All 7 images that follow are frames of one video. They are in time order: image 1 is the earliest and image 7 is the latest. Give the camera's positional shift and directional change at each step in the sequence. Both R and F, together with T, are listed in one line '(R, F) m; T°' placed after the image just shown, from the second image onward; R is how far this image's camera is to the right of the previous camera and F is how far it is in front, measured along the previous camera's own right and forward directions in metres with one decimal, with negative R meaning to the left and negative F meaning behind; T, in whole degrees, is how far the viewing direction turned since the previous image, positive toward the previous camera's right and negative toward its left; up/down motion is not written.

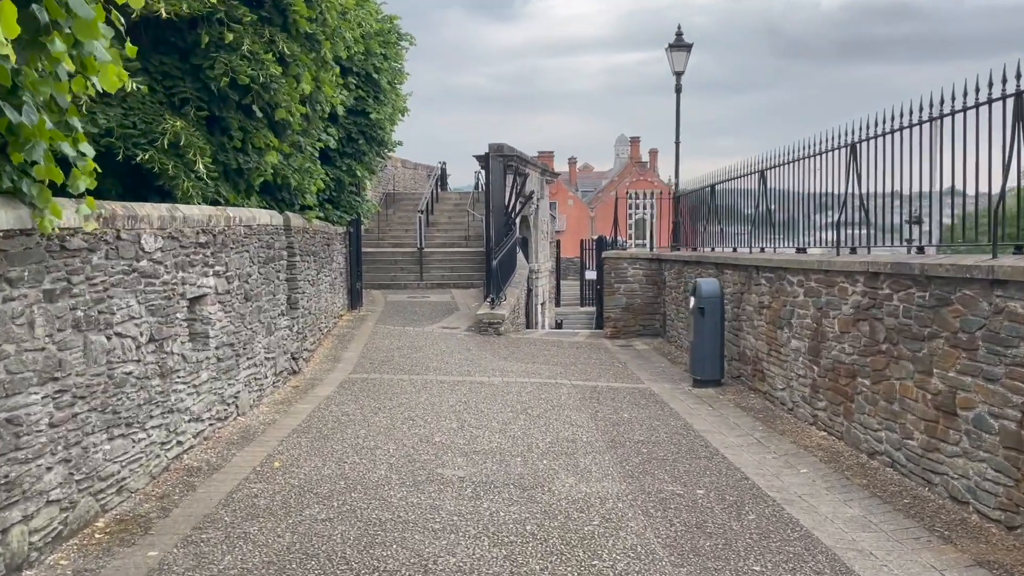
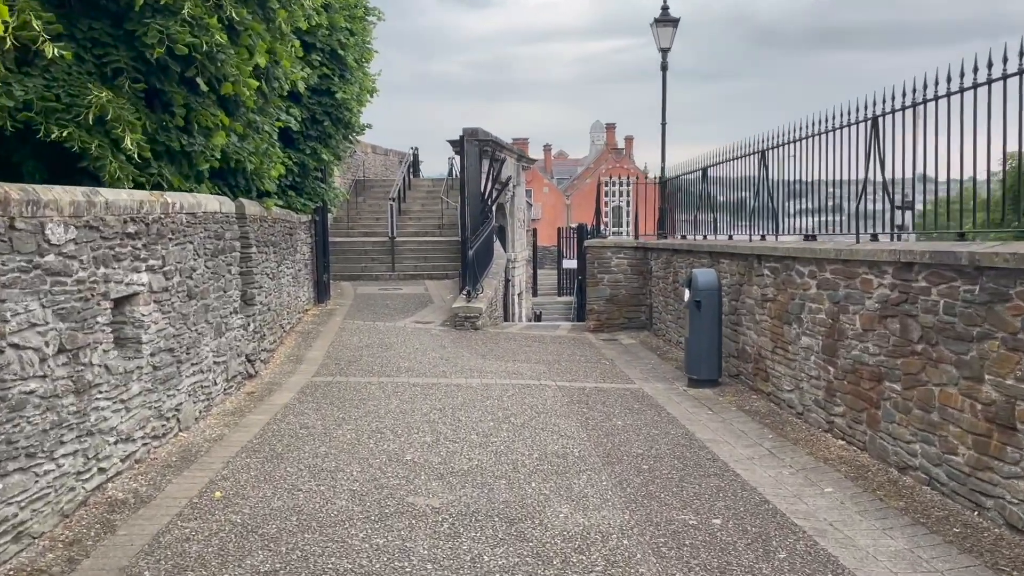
(0.0, +0.8) m; +2°
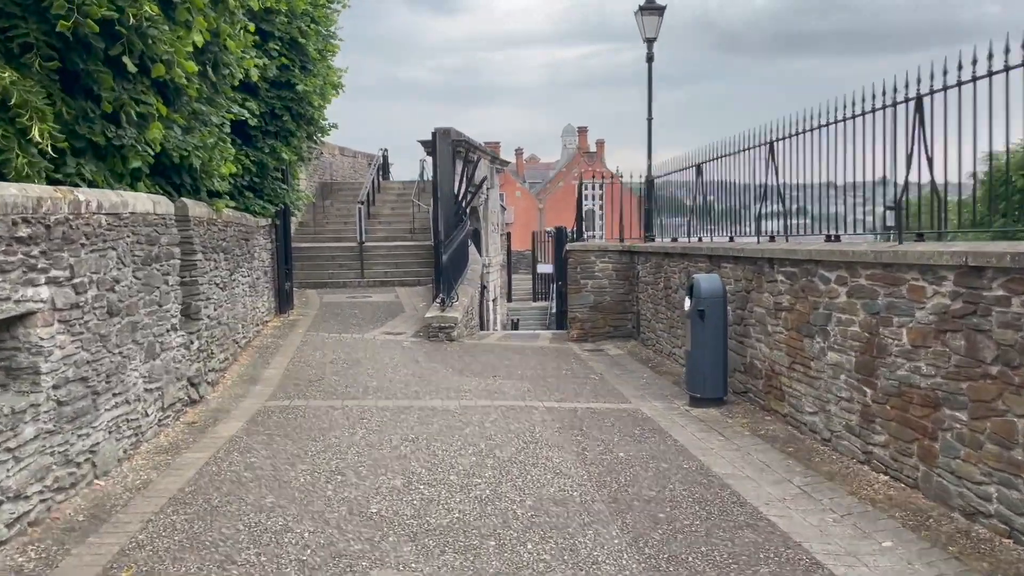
(-0.1, +0.9) m; +2°
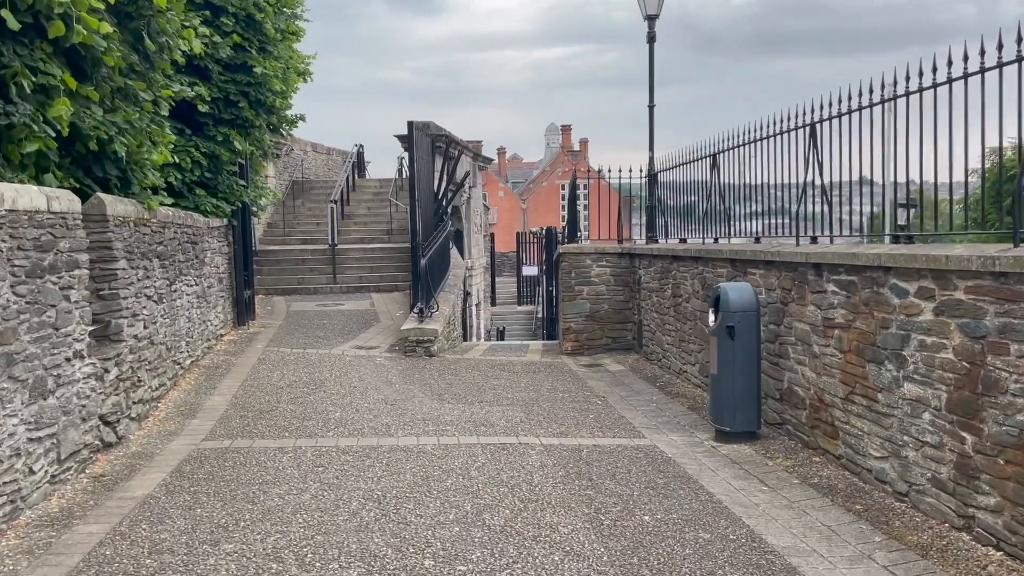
(-0.1, +1.3) m; +1°
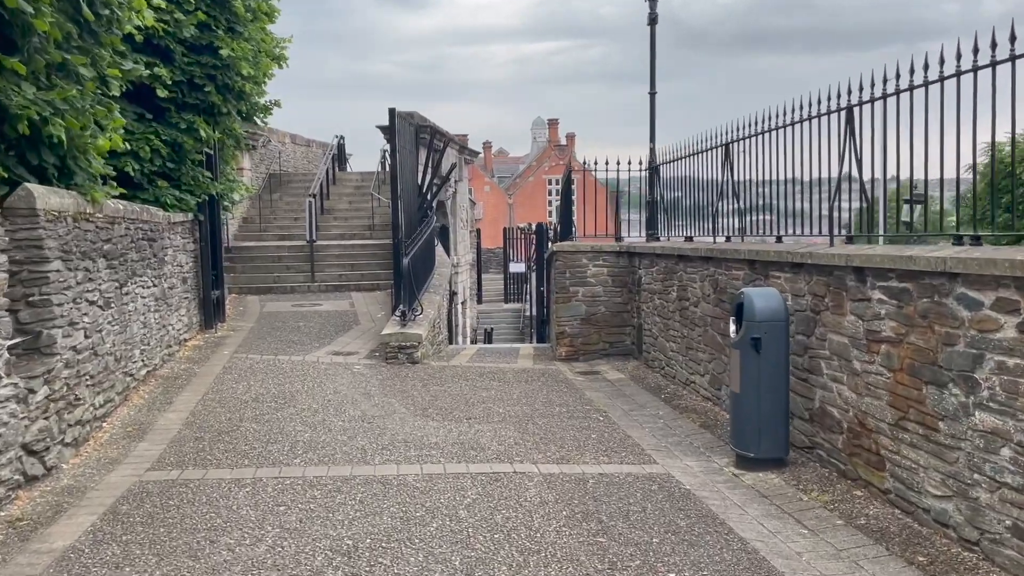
(-0.1, +0.8) m; +1°
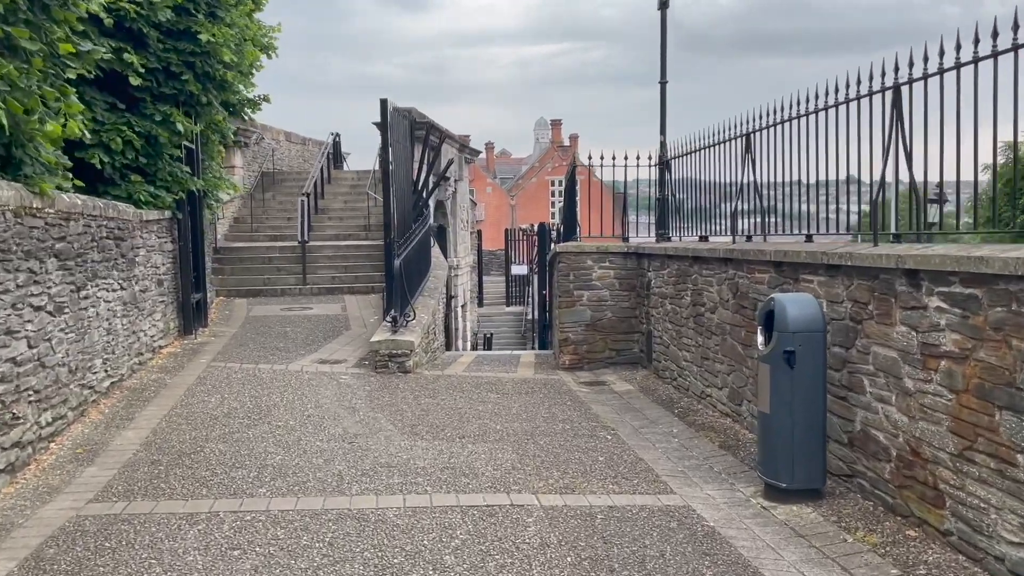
(0.0, +0.7) m; 0°
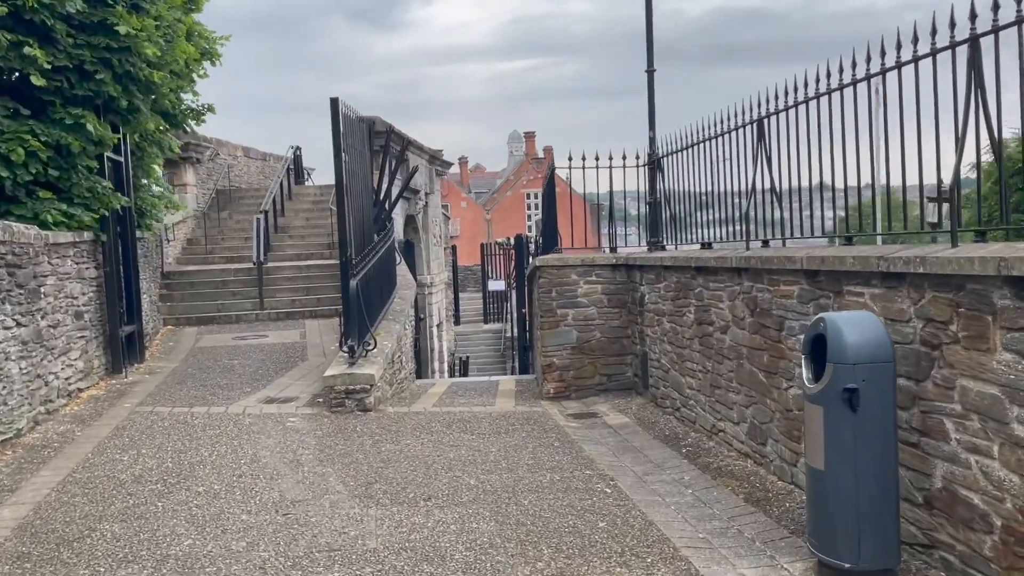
(0.0, +1.1) m; +1°
